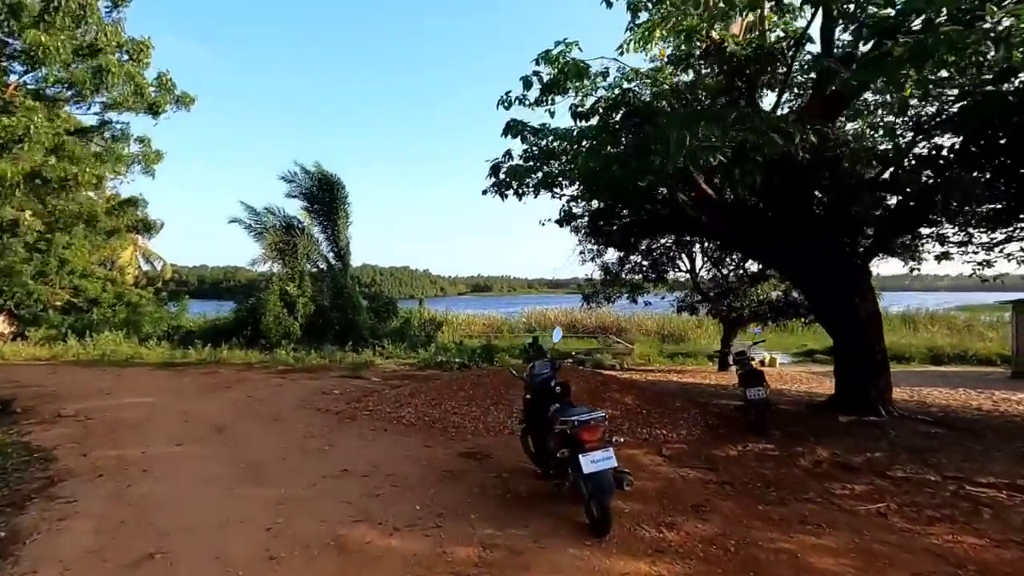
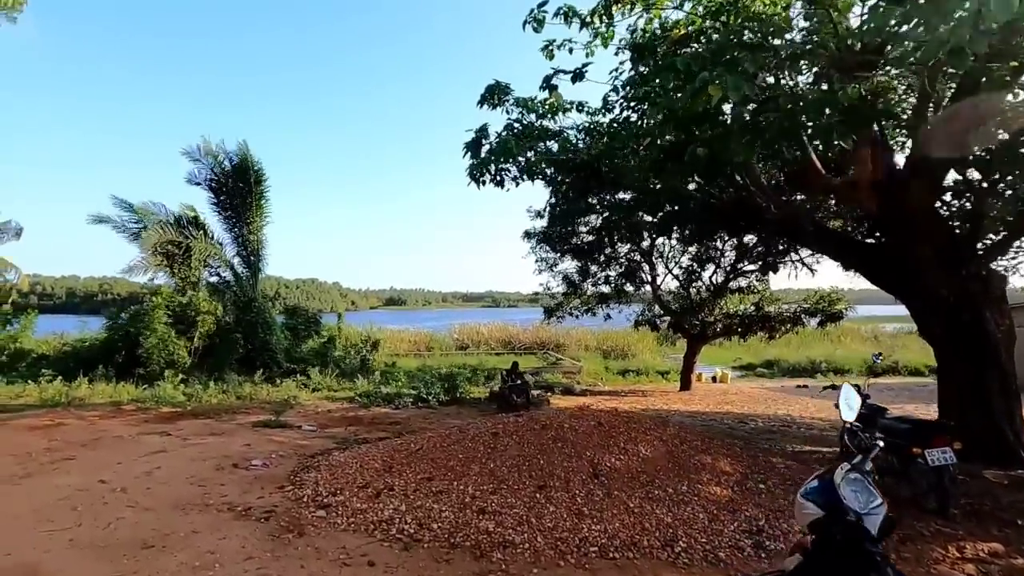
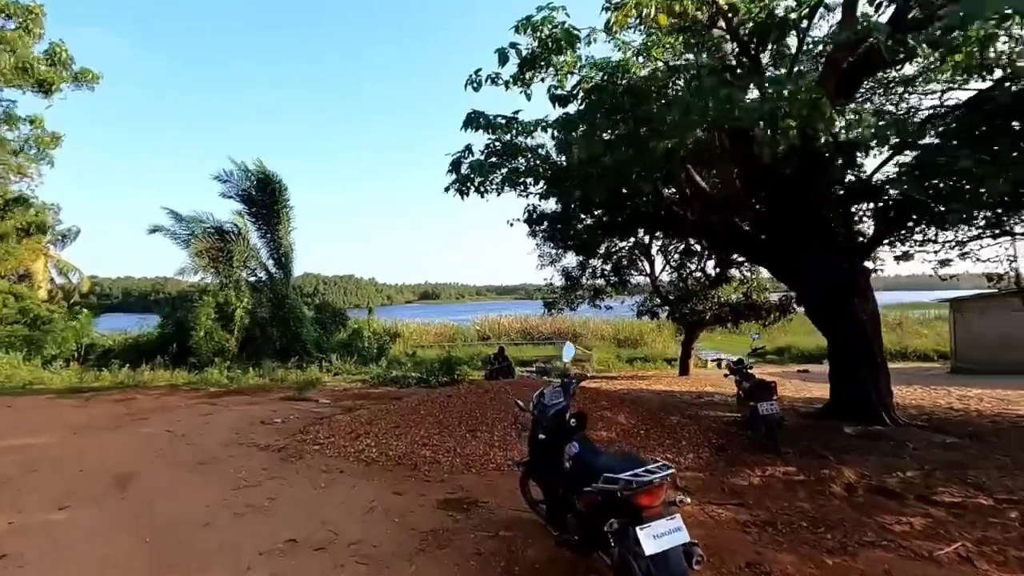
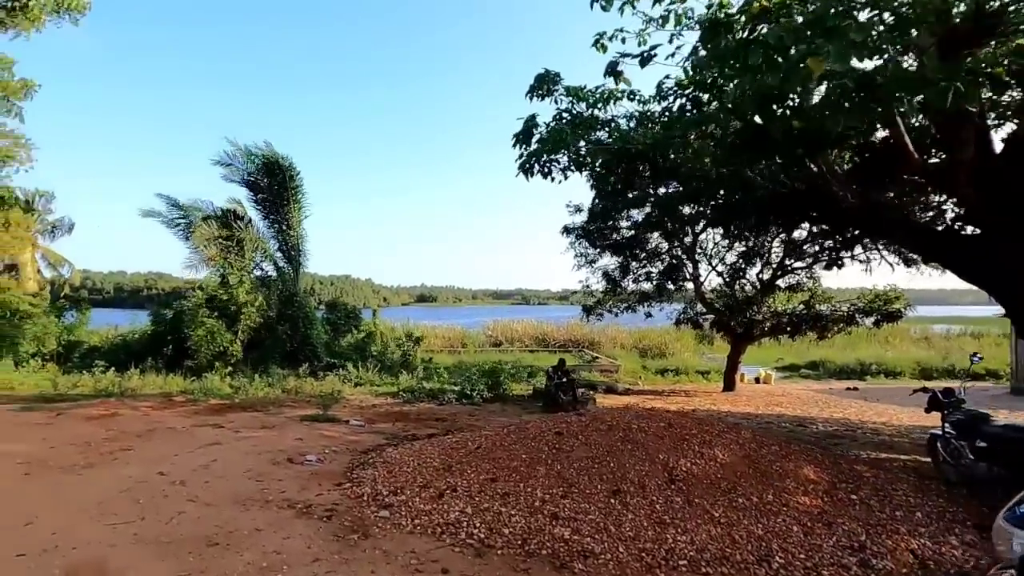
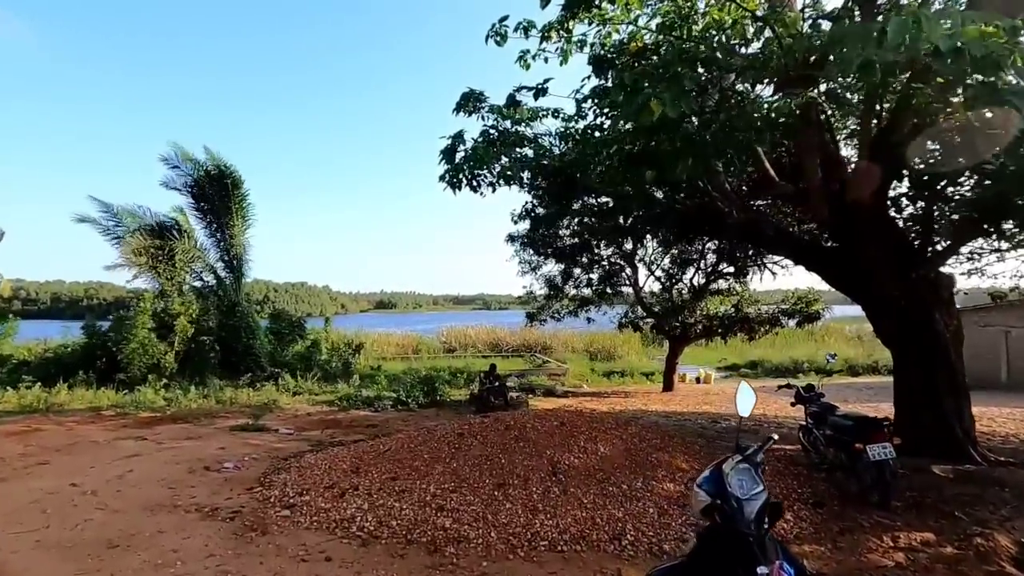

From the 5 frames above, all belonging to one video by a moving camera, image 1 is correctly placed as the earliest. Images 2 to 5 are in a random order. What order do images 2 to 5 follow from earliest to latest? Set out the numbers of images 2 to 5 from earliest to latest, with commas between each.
3, 5, 2, 4
